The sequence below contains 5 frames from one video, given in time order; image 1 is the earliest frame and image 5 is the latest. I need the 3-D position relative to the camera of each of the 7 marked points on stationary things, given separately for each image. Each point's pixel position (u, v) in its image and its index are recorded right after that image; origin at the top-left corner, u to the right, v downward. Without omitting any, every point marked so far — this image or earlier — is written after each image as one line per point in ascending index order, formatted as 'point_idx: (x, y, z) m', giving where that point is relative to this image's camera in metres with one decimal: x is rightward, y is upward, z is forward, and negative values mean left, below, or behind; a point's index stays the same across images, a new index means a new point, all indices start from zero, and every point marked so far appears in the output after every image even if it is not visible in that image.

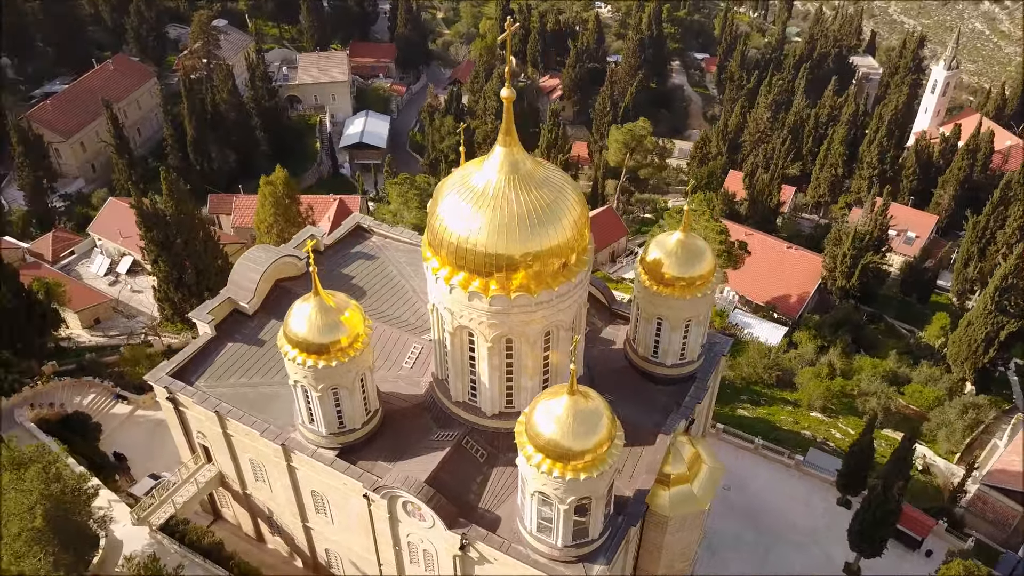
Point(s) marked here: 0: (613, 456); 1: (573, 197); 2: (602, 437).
0: (+1.8, -2.9, +15.0) m
1: (+1.2, +1.8, +16.4) m
2: (+1.6, -2.6, +14.7) m
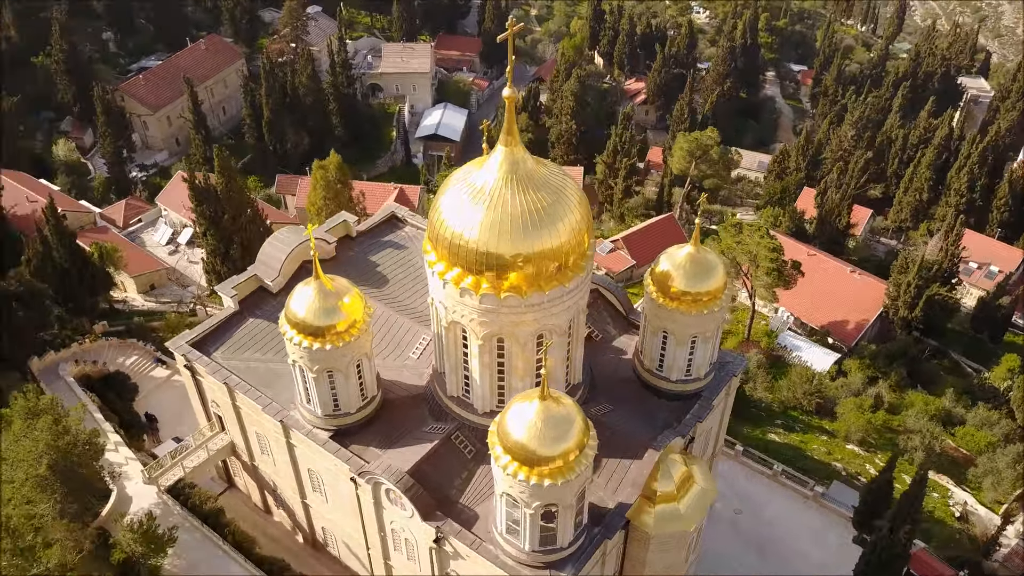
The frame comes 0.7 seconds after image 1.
0: (+1.3, -3.1, +14.8) m
1: (+1.2, +1.7, +16.2) m
2: (+1.1, -2.7, +14.6) m
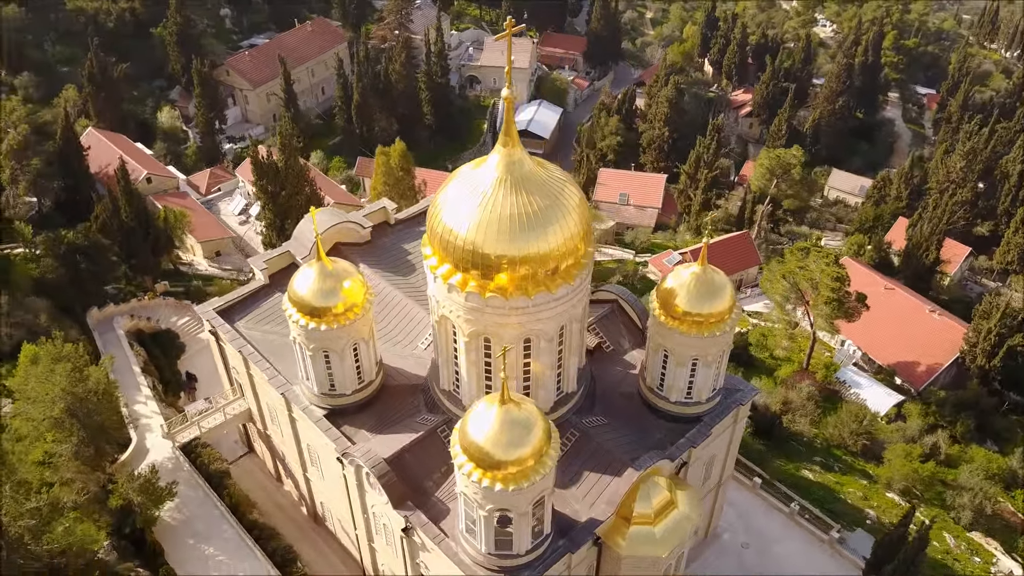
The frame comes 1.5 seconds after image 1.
0: (+0.6, -3.2, +14.6) m
1: (+1.1, +1.5, +16.0) m
2: (+0.3, -2.8, +14.4) m
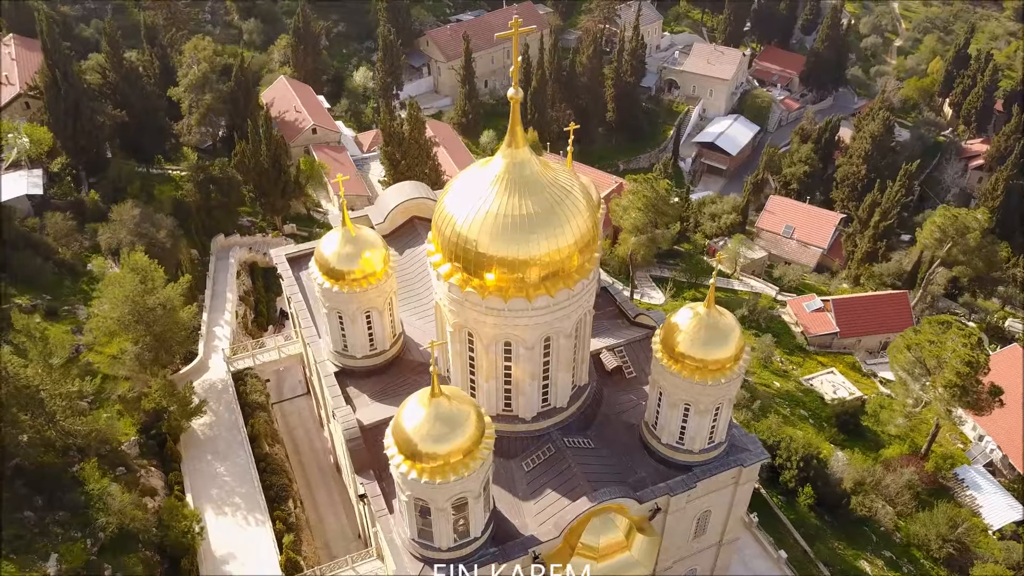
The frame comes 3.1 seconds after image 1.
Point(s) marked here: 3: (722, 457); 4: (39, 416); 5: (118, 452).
0: (-0.8, -3.2, +14.5) m
1: (+1.0, +1.3, +15.5) m
2: (-1.0, -2.8, +14.3) m
3: (+4.5, -3.7, +17.8) m
4: (-10.2, -2.8, +18.0) m
5: (-9.4, -3.9, +19.8) m
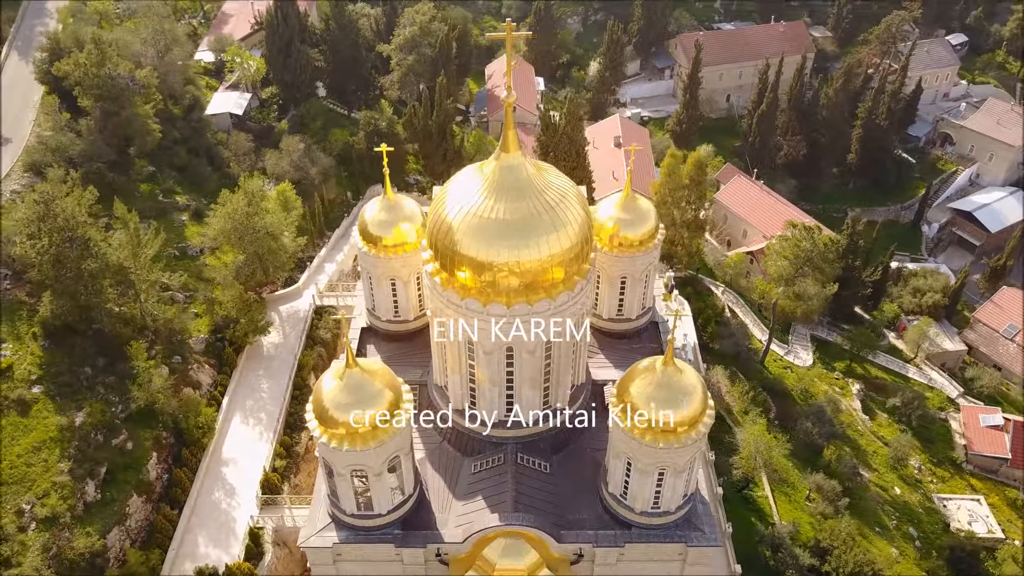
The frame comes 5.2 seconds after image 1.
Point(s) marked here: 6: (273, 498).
0: (-2.6, -2.9, +14.9) m
1: (+0.5, +1.0, +15.1) m
2: (-2.8, -2.4, +14.8) m
3: (+3.1, -4.8, +16.3) m
4: (-10.0, -0.1, +21.2) m
5: (-9.0, -1.5, +22.7) m
6: (-5.7, -5.0, +19.8) m
